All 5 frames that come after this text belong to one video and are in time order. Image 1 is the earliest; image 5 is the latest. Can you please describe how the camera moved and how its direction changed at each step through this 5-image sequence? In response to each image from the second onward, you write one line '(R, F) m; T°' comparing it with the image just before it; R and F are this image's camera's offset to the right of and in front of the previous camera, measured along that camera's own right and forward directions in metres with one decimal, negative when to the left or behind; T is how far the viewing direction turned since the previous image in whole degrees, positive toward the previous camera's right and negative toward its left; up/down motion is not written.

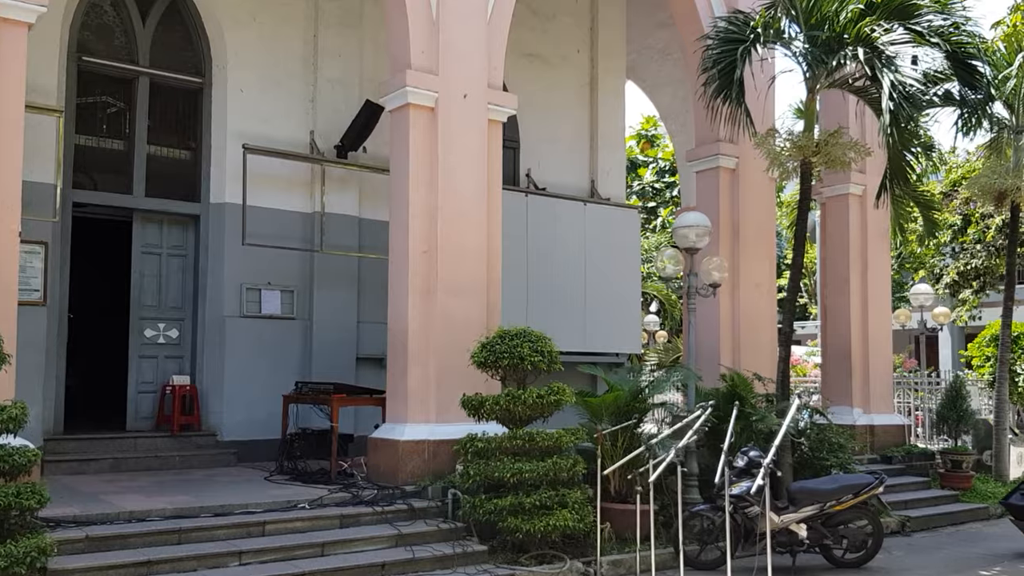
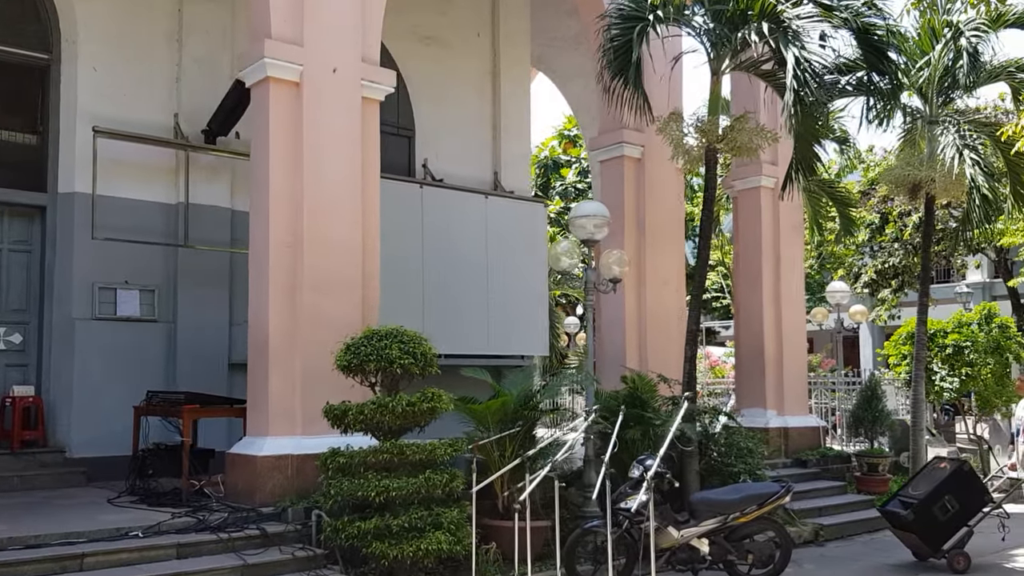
(+0.5, +0.8) m; +4°
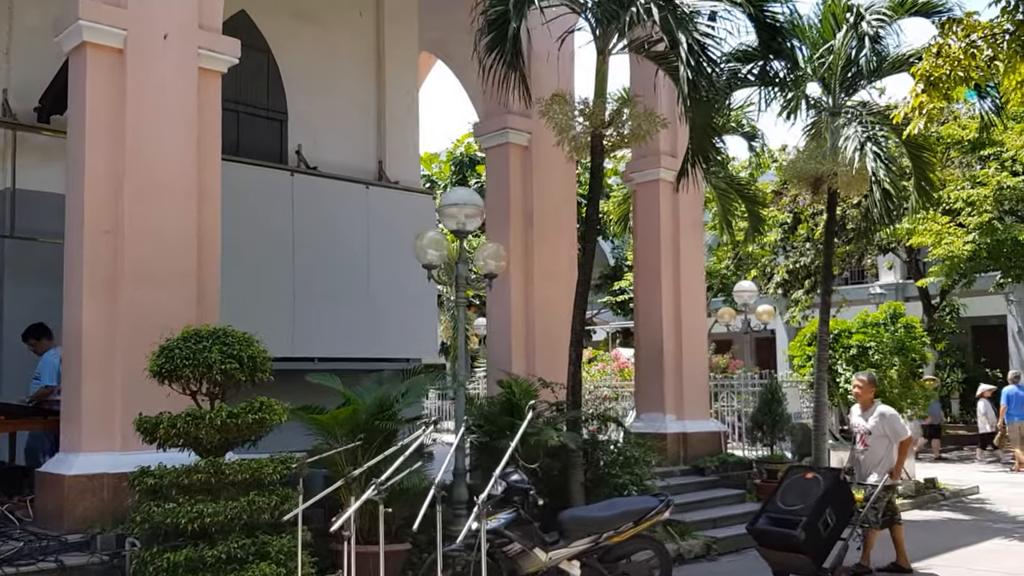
(+0.6, +0.8) m; +4°
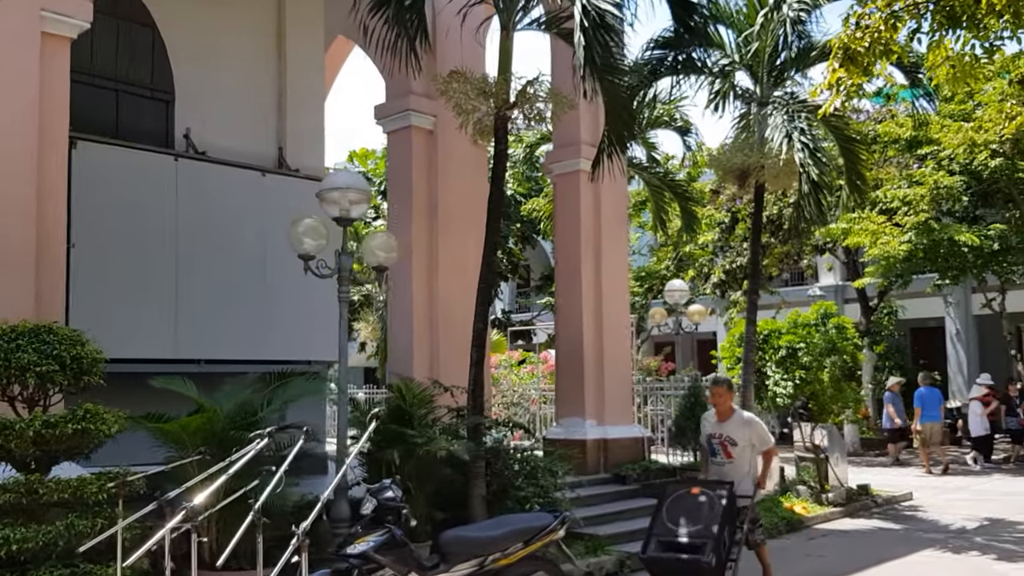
(+0.5, +0.7) m; +3°
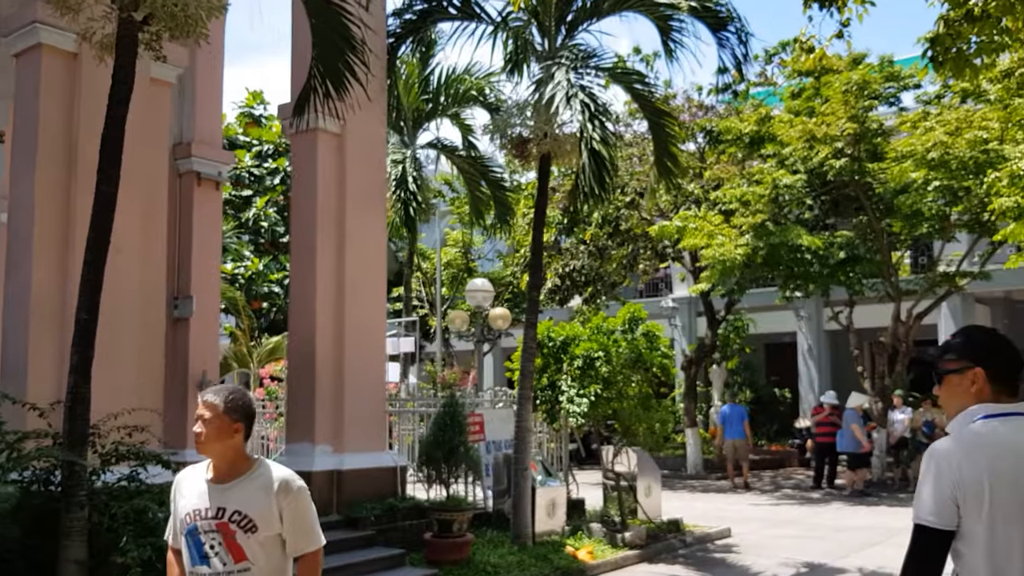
(+1.5, +2.0) m; +6°
